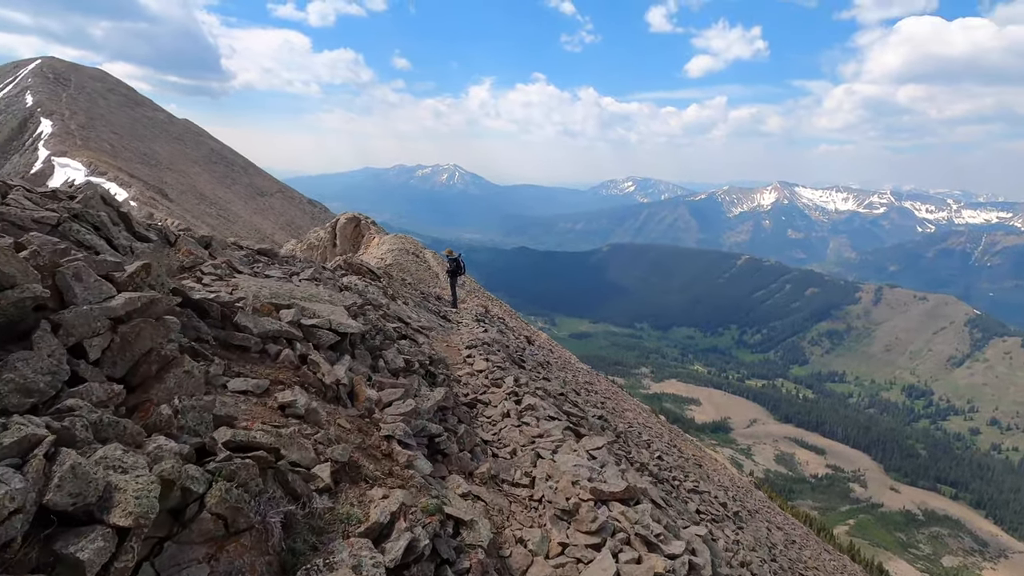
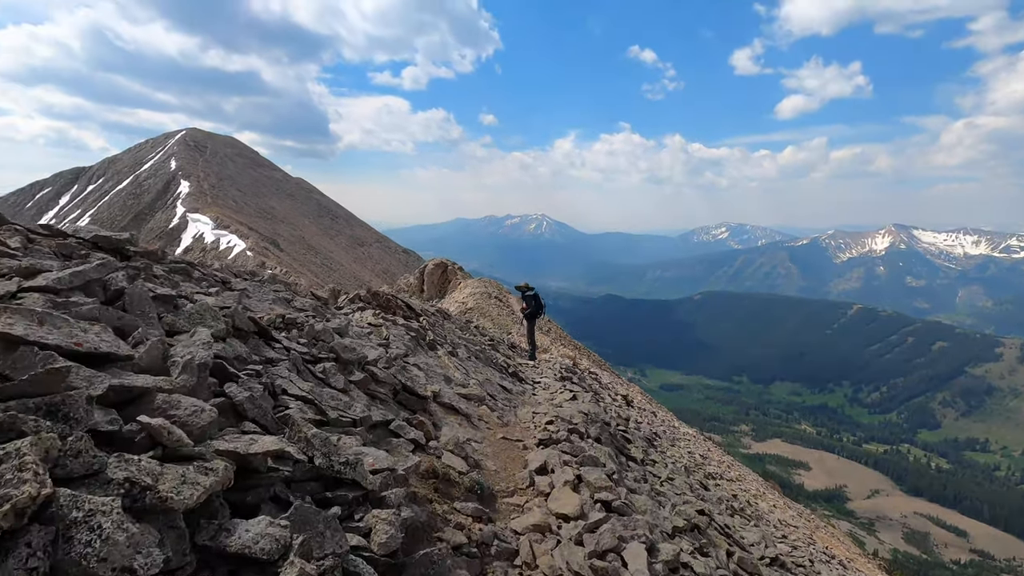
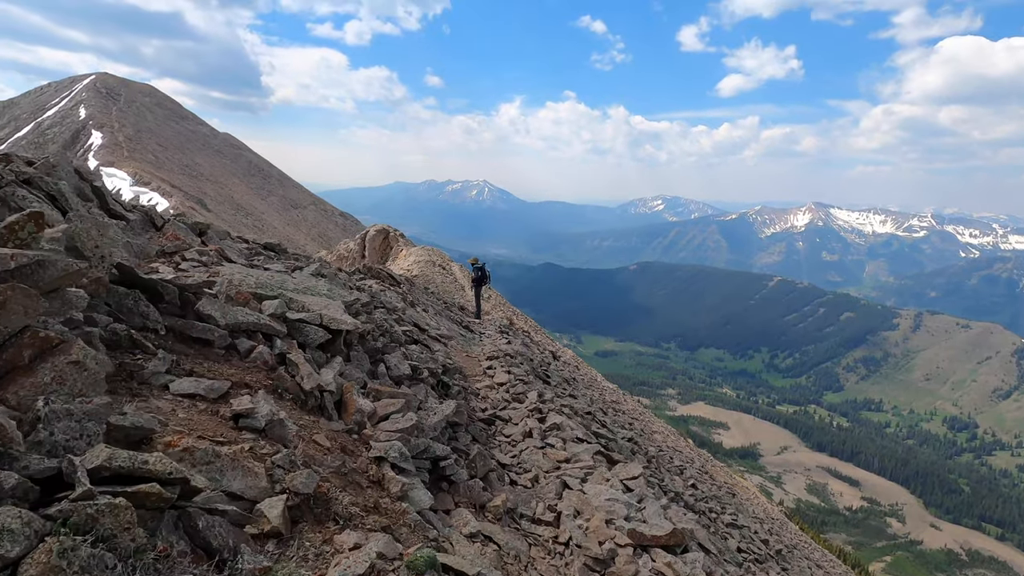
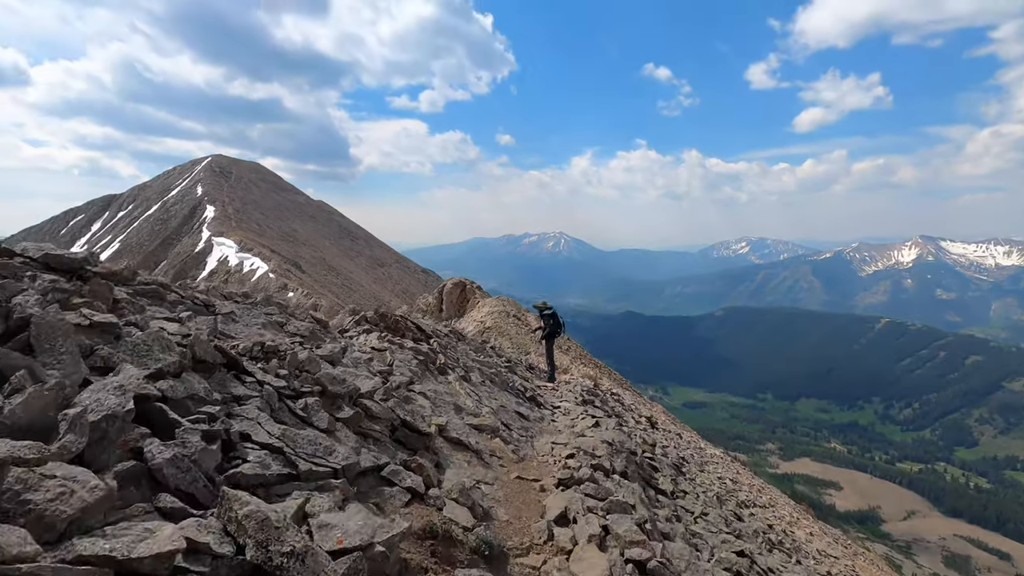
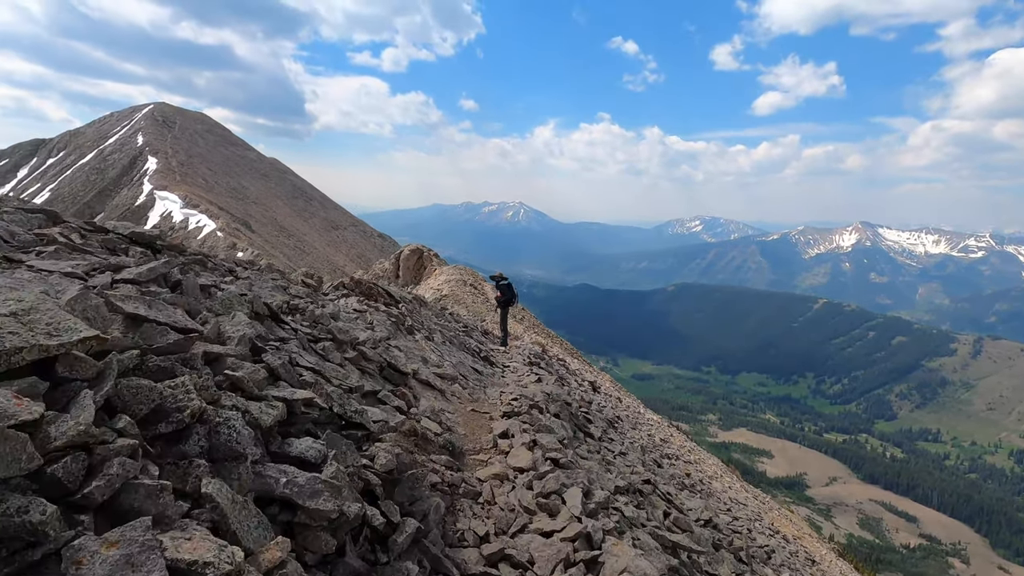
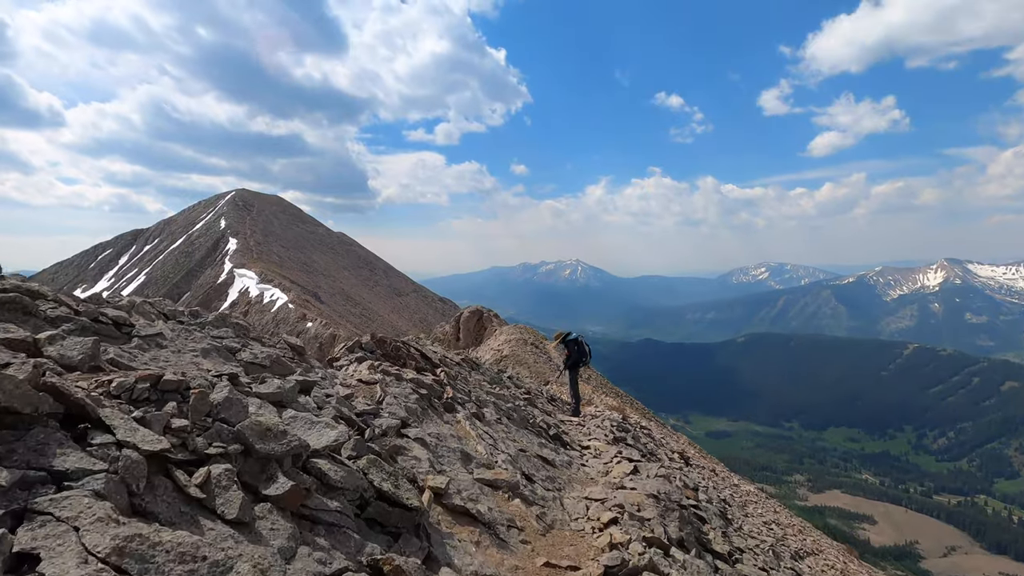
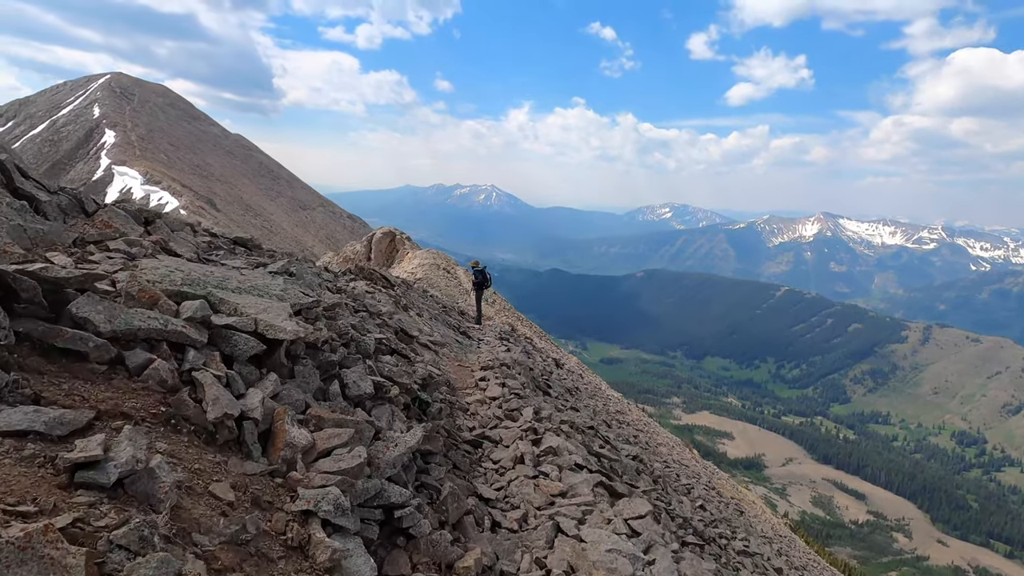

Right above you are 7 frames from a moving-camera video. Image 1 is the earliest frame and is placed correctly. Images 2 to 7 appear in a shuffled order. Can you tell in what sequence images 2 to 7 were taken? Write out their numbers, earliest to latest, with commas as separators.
3, 7, 5, 2, 4, 6
